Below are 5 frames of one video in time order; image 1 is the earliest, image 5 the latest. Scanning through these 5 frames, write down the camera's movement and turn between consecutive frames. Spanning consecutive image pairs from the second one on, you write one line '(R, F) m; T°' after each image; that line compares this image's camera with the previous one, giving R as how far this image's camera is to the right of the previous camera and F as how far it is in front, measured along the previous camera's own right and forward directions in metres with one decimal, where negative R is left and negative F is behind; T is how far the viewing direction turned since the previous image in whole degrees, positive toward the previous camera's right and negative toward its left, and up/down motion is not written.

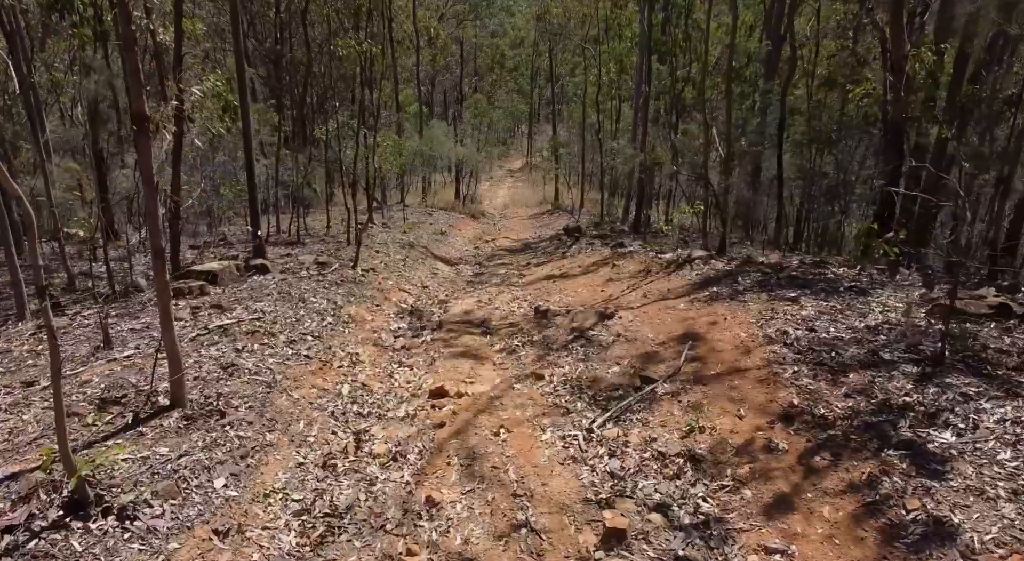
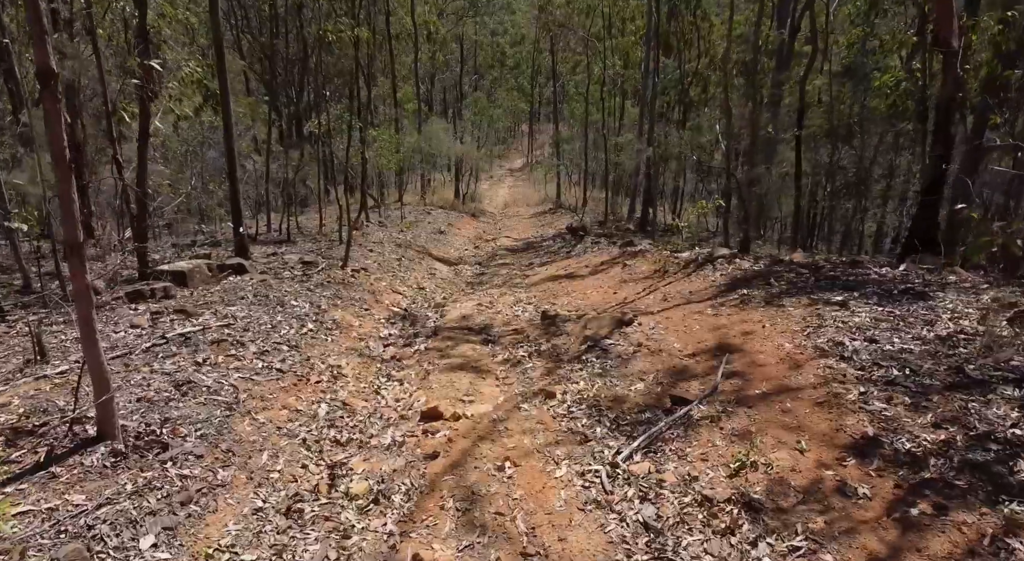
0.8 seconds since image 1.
(0.0, +1.0) m; 0°
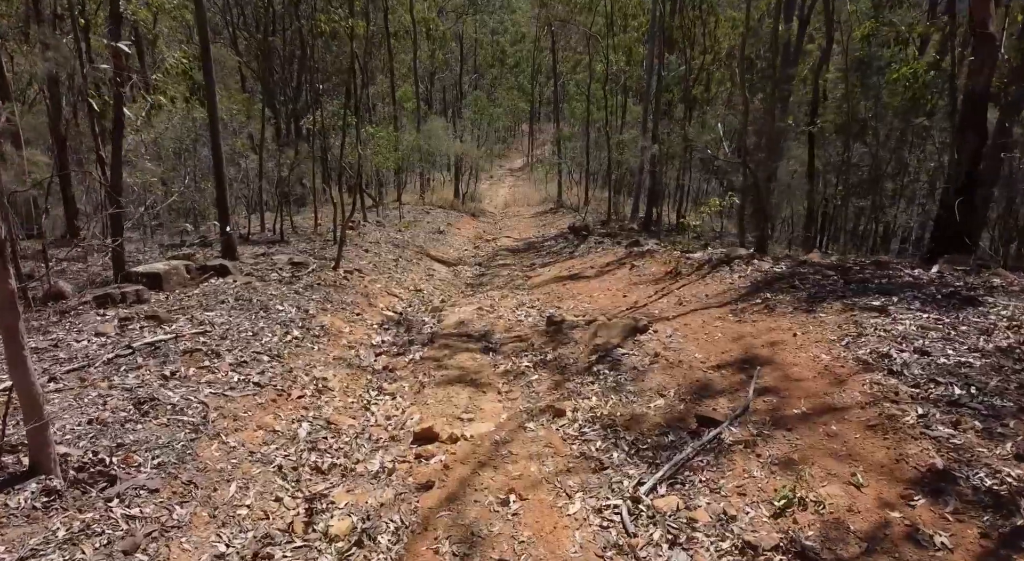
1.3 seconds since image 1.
(0.0, +0.7) m; 0°
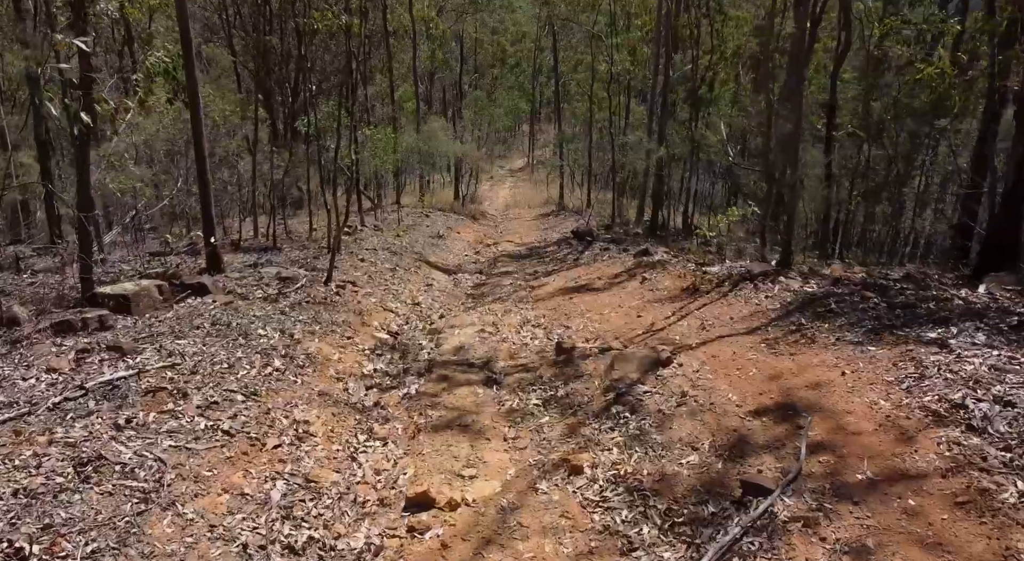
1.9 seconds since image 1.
(-0.1, +0.8) m; 0°
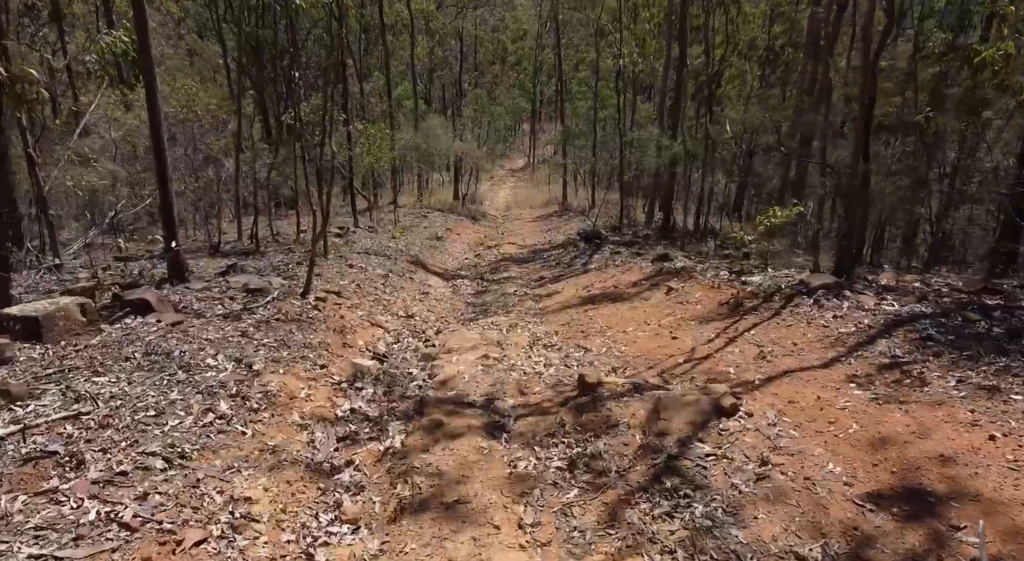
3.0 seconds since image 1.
(-0.1, +1.5) m; 0°
